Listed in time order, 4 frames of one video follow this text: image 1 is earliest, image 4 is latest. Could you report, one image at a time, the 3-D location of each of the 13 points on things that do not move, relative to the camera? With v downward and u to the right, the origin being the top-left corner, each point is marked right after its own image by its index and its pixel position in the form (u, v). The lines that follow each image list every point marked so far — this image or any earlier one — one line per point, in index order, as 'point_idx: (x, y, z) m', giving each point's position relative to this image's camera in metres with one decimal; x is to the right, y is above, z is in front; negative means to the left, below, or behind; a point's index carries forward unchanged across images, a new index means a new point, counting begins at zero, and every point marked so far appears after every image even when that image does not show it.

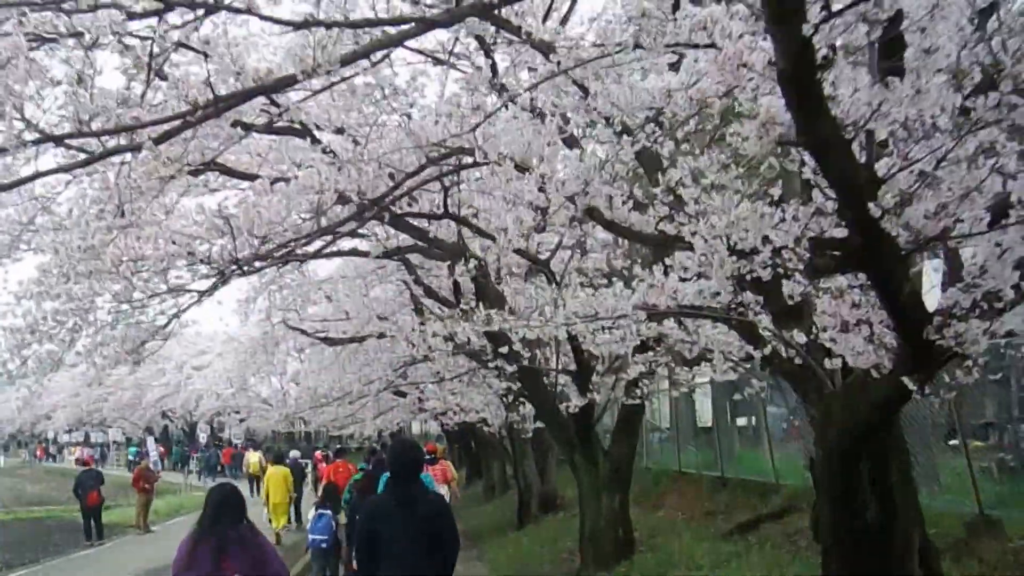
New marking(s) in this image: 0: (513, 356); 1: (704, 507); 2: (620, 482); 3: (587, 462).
0: (0.0, -0.7, +13.6) m
1: (+2.2, -2.5, +15.4) m
2: (+1.1, -2.0, +13.6) m
3: (+0.8, -1.8, +13.7) m
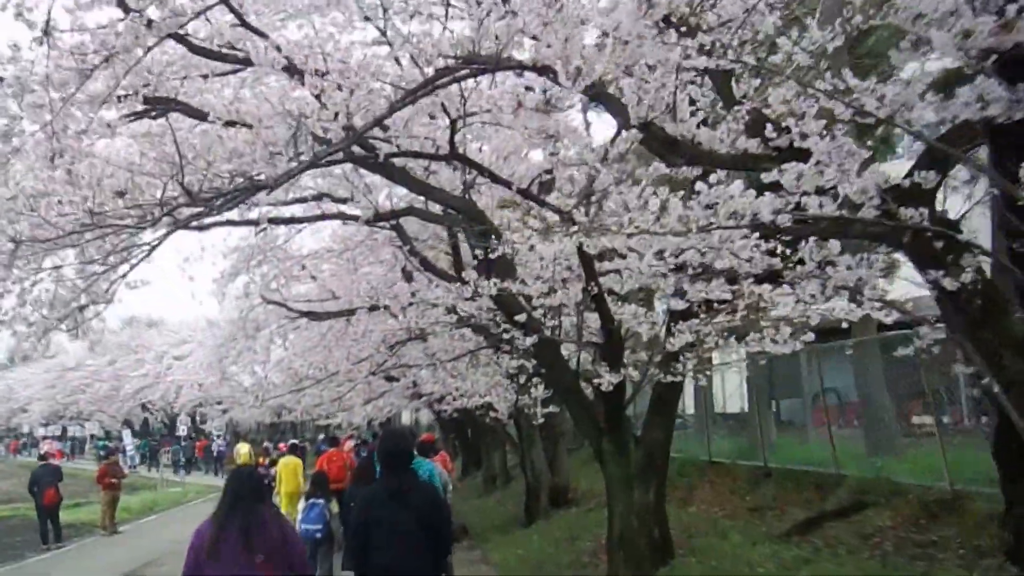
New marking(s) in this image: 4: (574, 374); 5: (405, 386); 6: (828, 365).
0: (+0.2, -0.3, +11.6) m
1: (+2.3, -2.1, +13.3) m
2: (+1.2, -1.6, +11.6) m
3: (+0.9, -1.4, +11.6) m
4: (+0.5, -0.7, +11.6) m
5: (-1.6, -1.4, +19.7) m
6: (+3.0, -0.8, +13.3) m
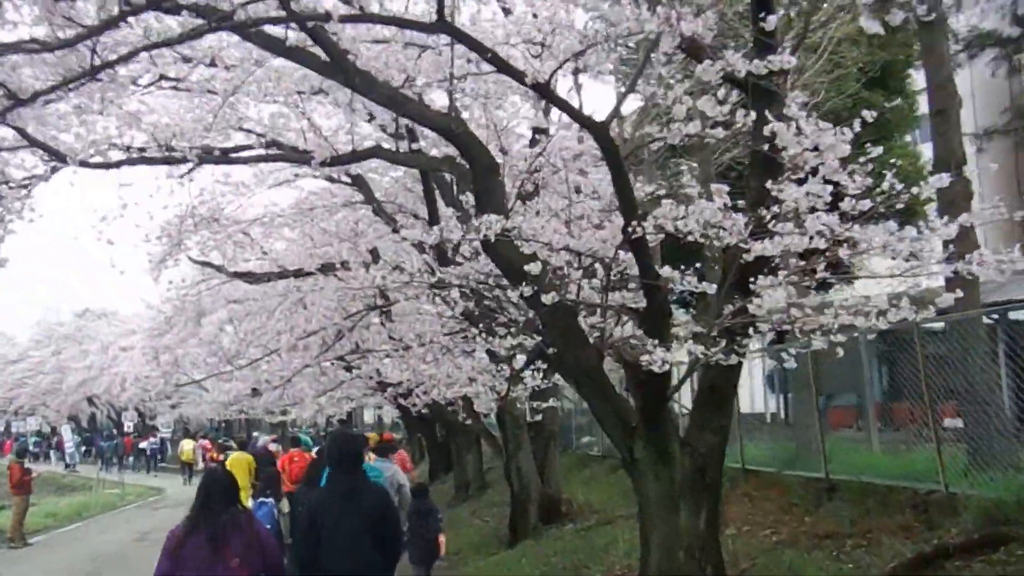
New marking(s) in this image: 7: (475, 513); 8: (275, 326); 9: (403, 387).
0: (+0.2, 0.0, +8.5) m
1: (+2.3, -1.8, +10.3) m
2: (+1.2, -1.3, +8.5) m
3: (+0.9, -1.1, +8.5) m
4: (+0.5, -0.4, +8.5) m
5: (-1.8, -1.1, +16.6) m
6: (+3.0, -0.5, +10.3) m
7: (-0.5, -3.1, +18.1) m
8: (-2.9, -0.5, +16.5) m
9: (-1.4, -1.2, +16.7) m
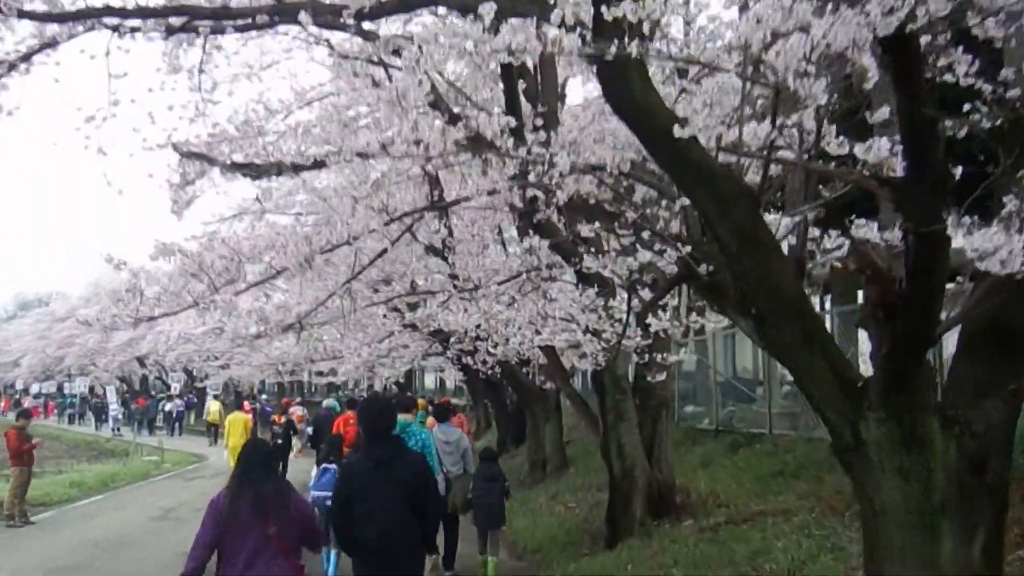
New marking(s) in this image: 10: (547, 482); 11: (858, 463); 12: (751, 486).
0: (+0.7, +0.5, +4.9) m
1: (+2.9, -1.3, +6.7) m
2: (+1.8, -0.8, +4.9) m
3: (+1.4, -0.6, +5.0) m
4: (+1.1, +0.1, +5.0) m
5: (-0.9, -0.3, +13.1) m
6: (+3.6, 0.0, +6.6) m
7: (+0.5, -2.3, +14.7) m
8: (-2.0, +0.3, +13.0) m
9: (-0.4, -0.5, +13.3) m
10: (+0.4, -2.4, +16.3) m
11: (+1.3, -0.7, +5.1) m
12: (+2.1, -1.7, +11.7) m
